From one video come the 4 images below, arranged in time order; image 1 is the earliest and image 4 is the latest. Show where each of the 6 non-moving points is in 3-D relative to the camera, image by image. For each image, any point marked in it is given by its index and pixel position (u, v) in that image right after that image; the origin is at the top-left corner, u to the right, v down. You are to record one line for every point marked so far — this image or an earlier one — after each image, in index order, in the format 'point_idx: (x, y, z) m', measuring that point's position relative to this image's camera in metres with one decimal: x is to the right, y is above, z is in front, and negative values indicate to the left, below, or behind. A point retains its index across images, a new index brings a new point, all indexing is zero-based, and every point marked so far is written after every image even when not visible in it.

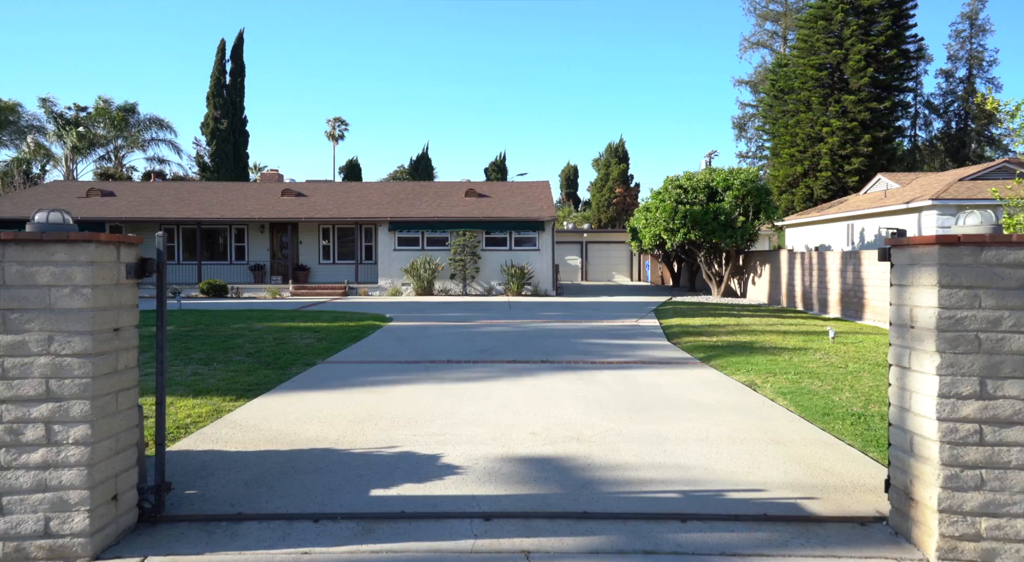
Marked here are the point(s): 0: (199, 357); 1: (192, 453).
0: (-4.2, -1.0, +9.8) m
1: (-2.2, -1.2, +4.9) m
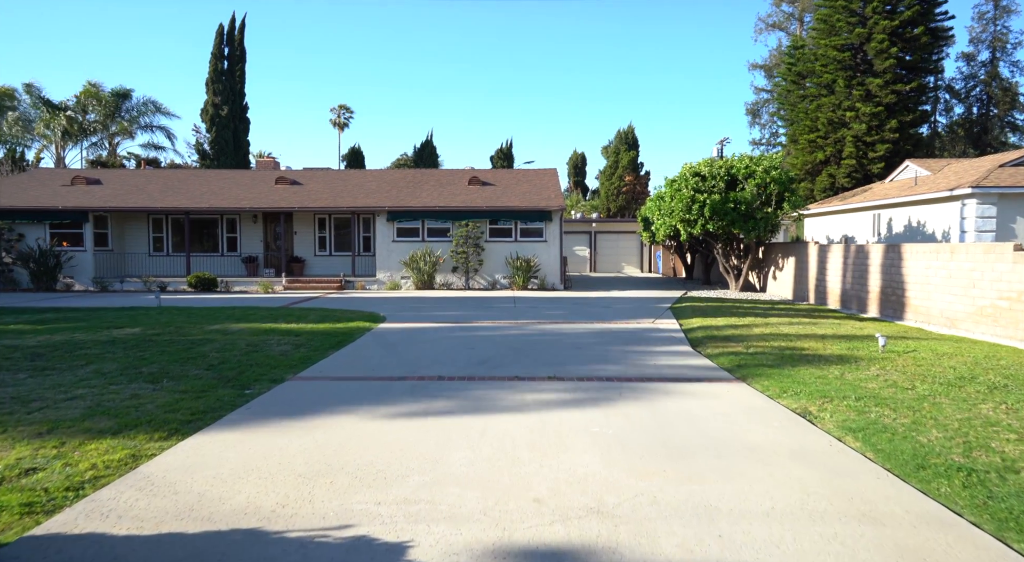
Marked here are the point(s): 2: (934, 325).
0: (-4.2, -1.1, +8.4) m
1: (-2.2, -1.3, +3.6) m
2: (+7.8, -0.8, +13.5) m
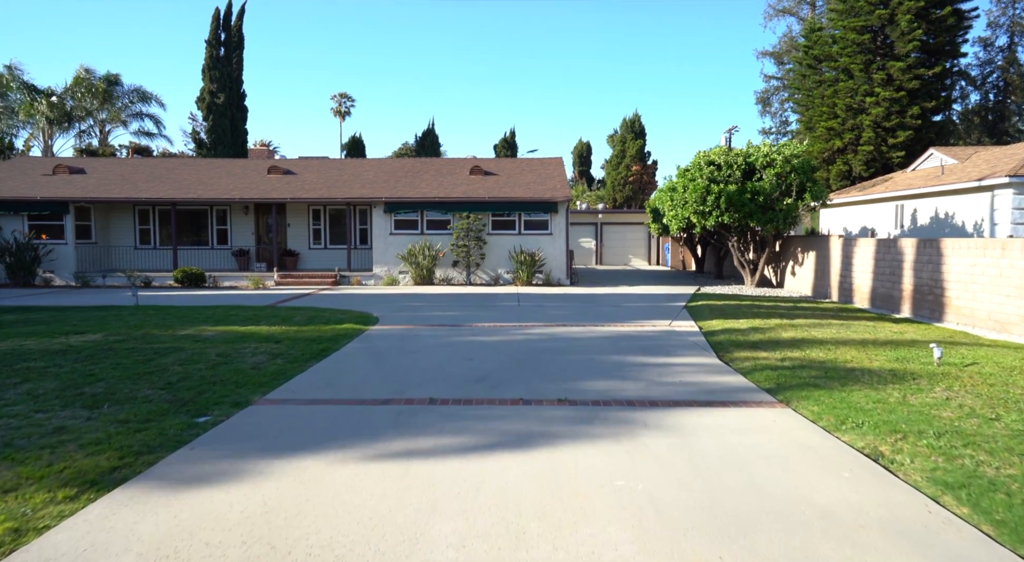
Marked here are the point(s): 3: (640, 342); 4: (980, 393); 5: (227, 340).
0: (-4.2, -1.1, +7.2) m
1: (-2.2, -1.4, +2.3) m
2: (+7.8, -0.8, +12.2) m
3: (+2.0, -0.9, +11.7) m
4: (+4.5, -1.1, +7.1) m
5: (-4.4, -0.9, +11.2) m
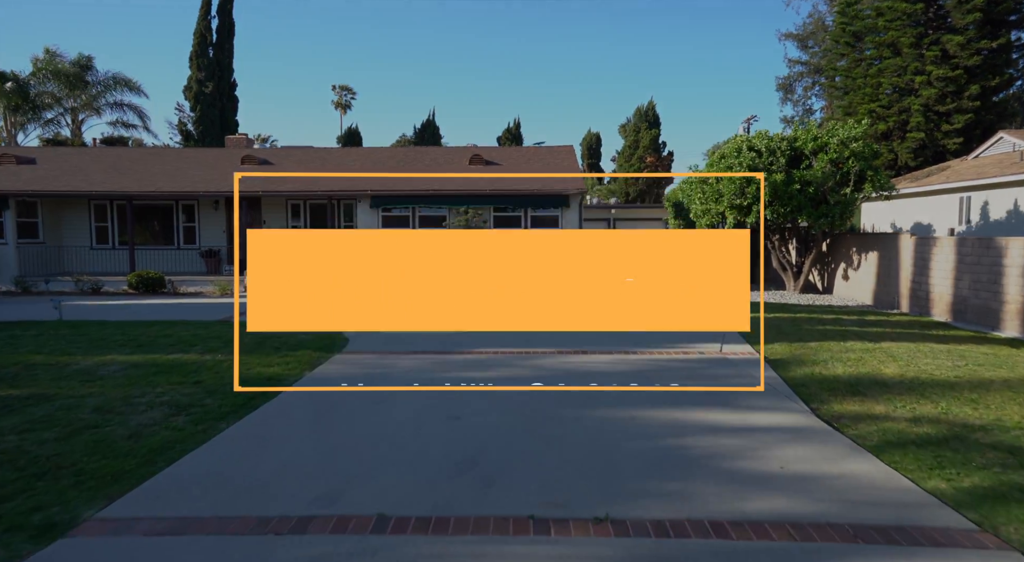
0: (-4.1, -1.3, +4.2) m
1: (-2.2, -1.6, -0.7) m
2: (+7.9, -1.0, +9.1) m
3: (+2.1, -1.1, +8.6) m
4: (+4.5, -1.3, +4.0) m
5: (-4.3, -1.1, +8.2) m
